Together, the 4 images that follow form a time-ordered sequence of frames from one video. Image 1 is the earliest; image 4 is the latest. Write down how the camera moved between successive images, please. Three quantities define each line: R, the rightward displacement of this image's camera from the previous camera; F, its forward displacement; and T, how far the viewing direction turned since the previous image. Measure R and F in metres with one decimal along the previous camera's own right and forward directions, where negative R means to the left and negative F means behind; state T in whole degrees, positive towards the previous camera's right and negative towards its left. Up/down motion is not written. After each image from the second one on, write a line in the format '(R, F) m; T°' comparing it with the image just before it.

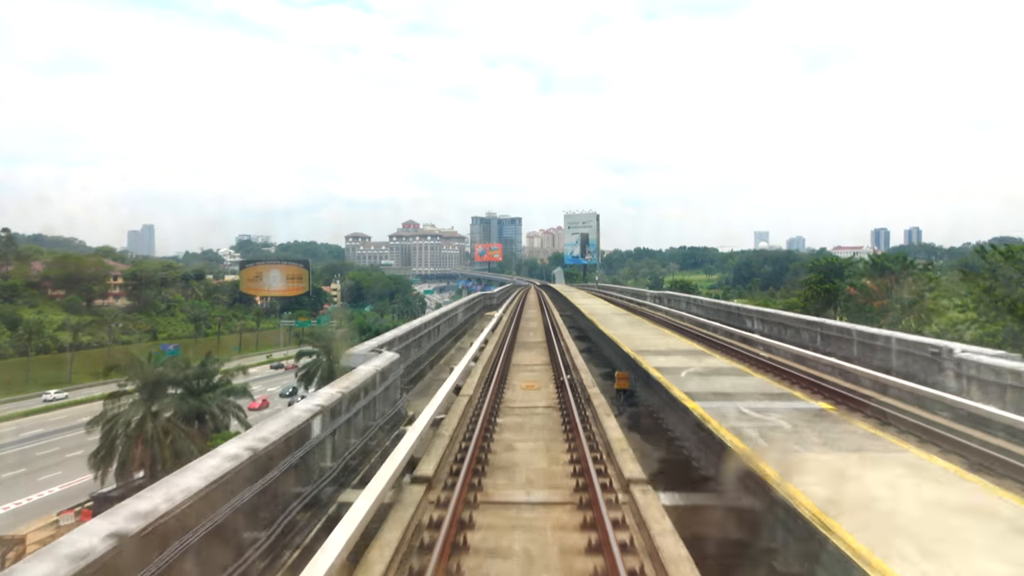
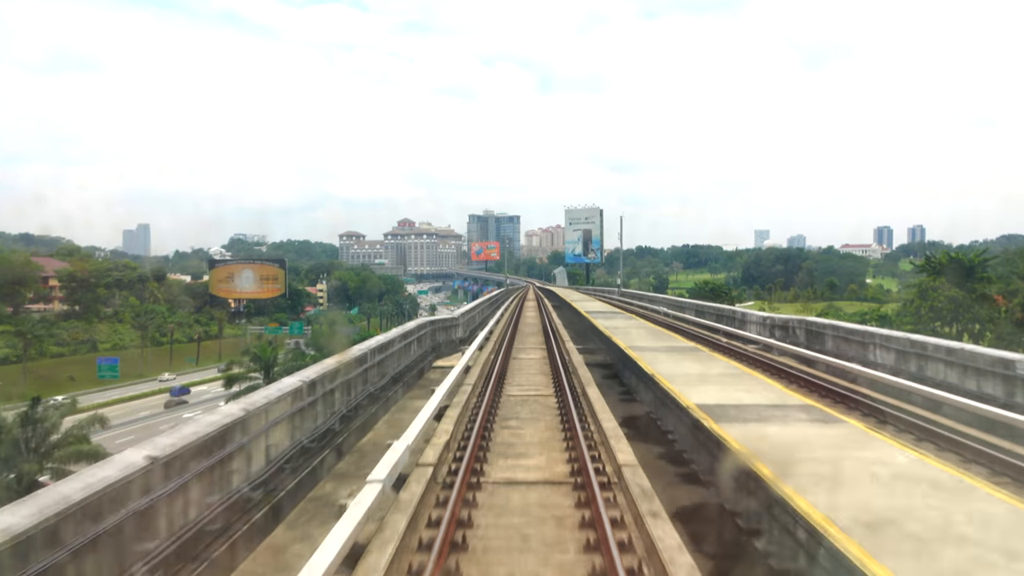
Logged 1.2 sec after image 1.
(0.0, +0.5) m; 0°
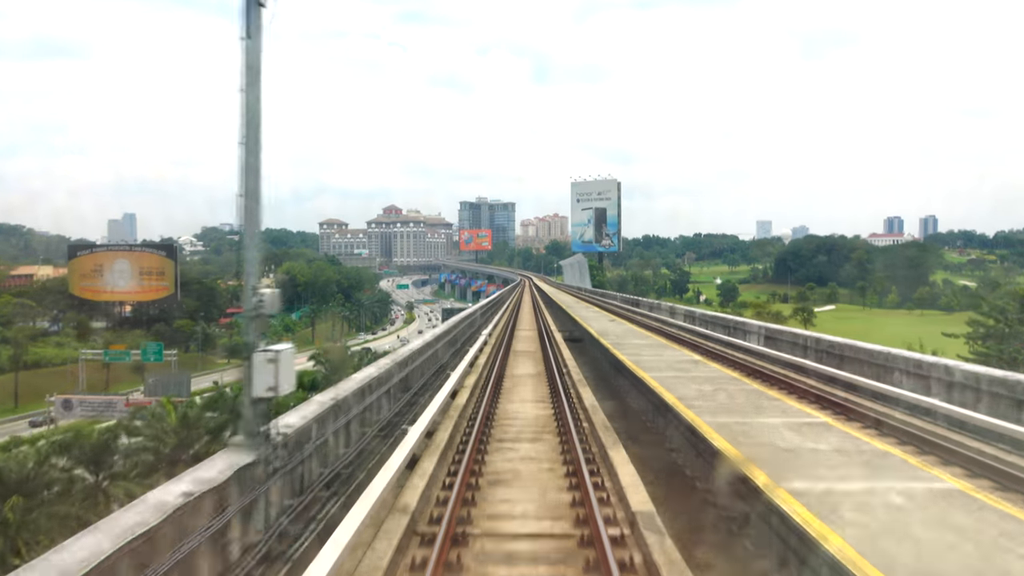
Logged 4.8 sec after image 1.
(0.0, +1.6) m; 0°
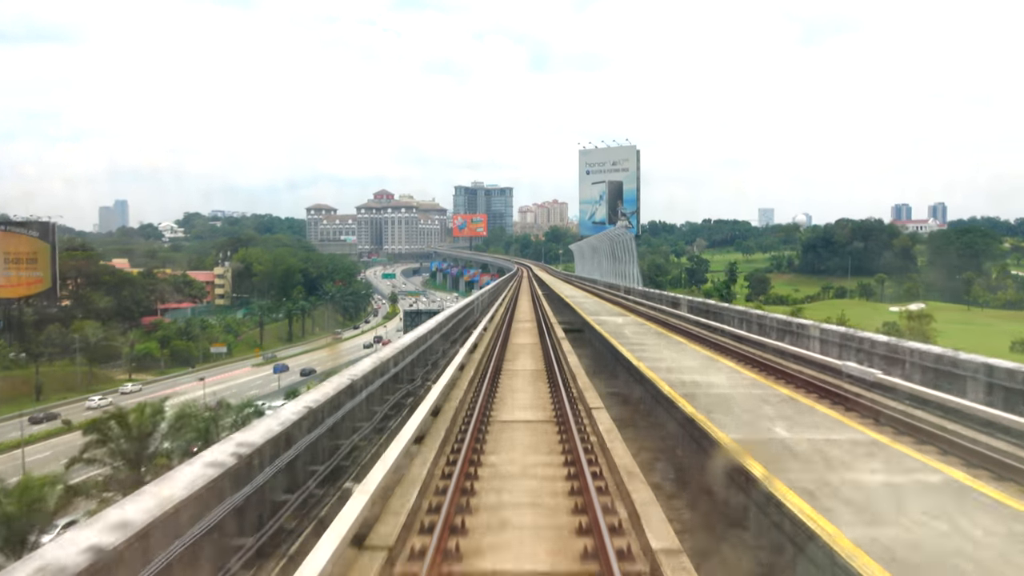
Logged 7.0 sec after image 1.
(0.0, +0.9) m; 0°
